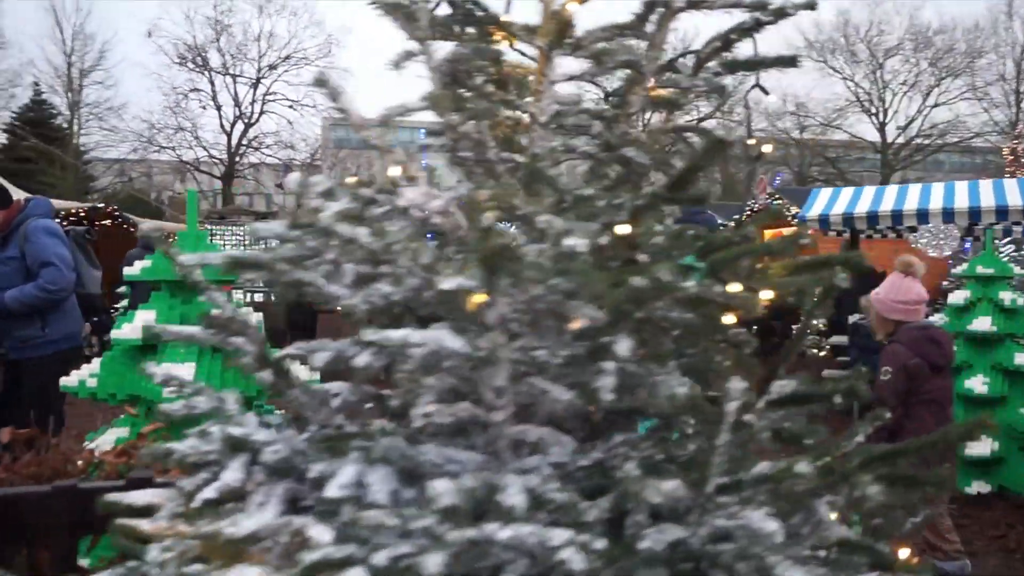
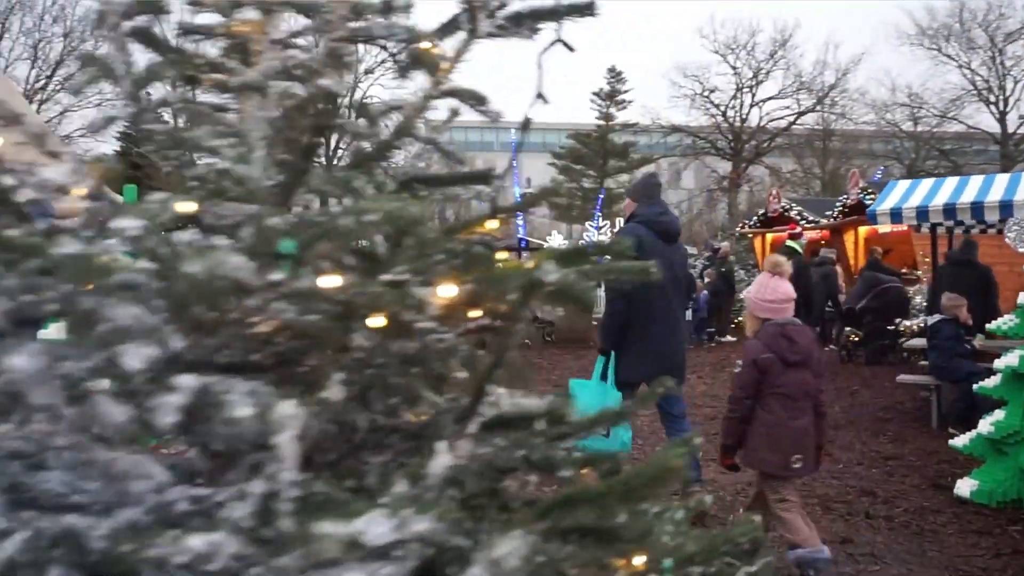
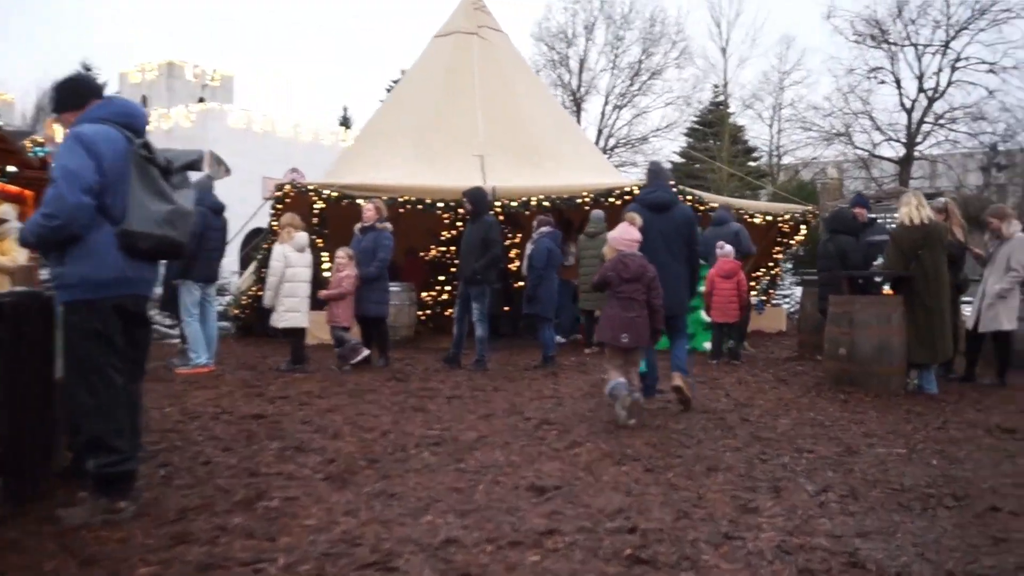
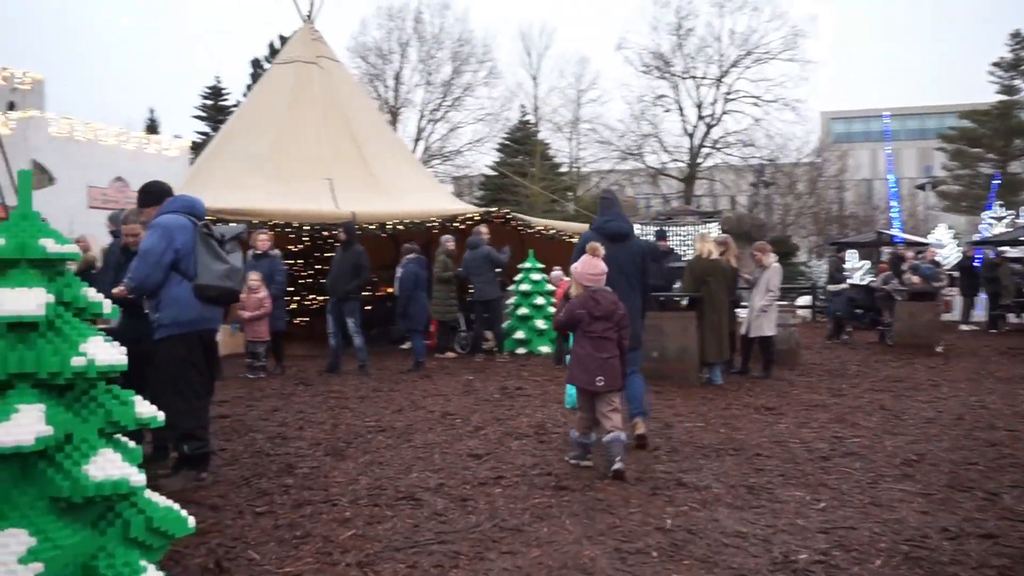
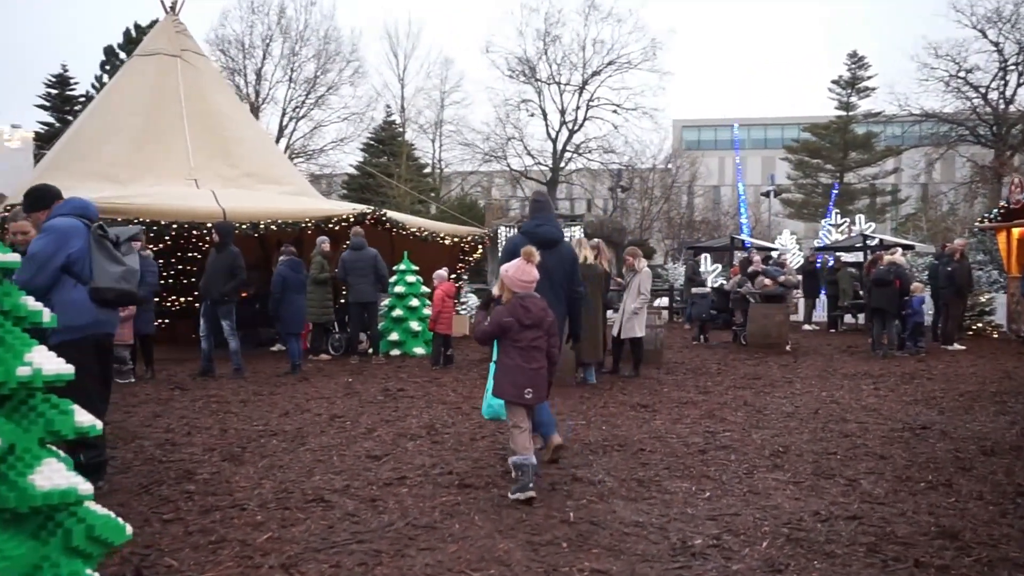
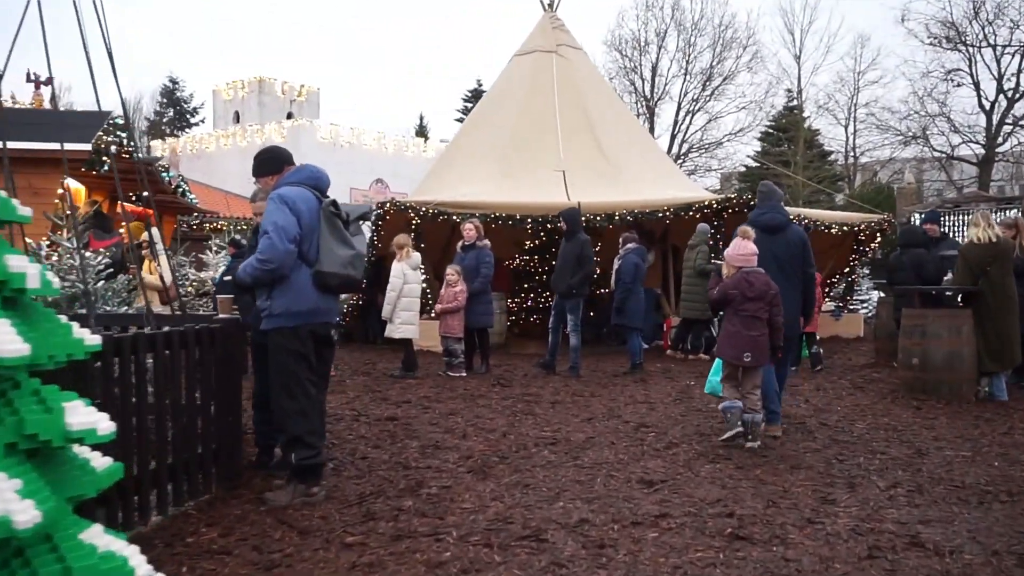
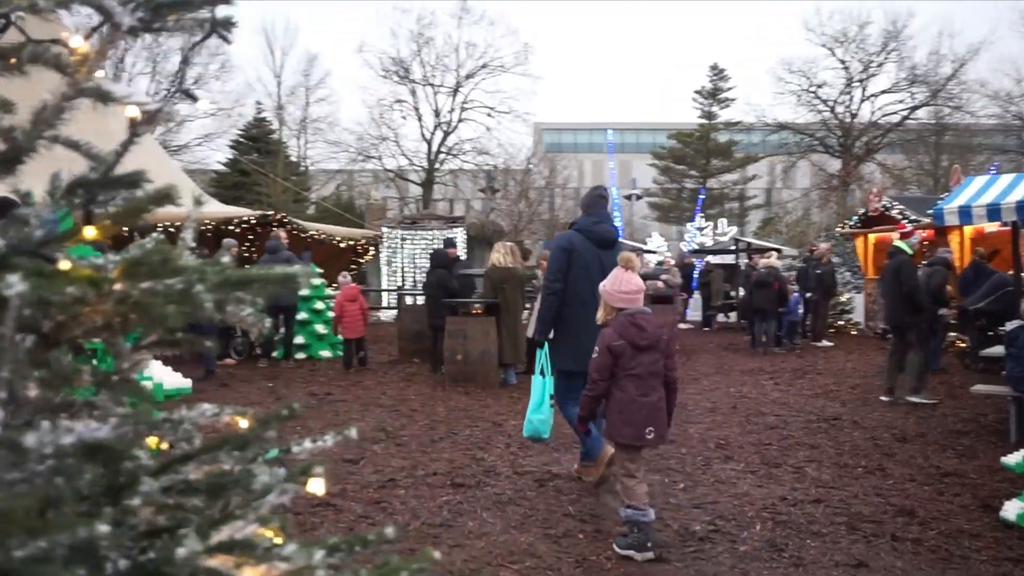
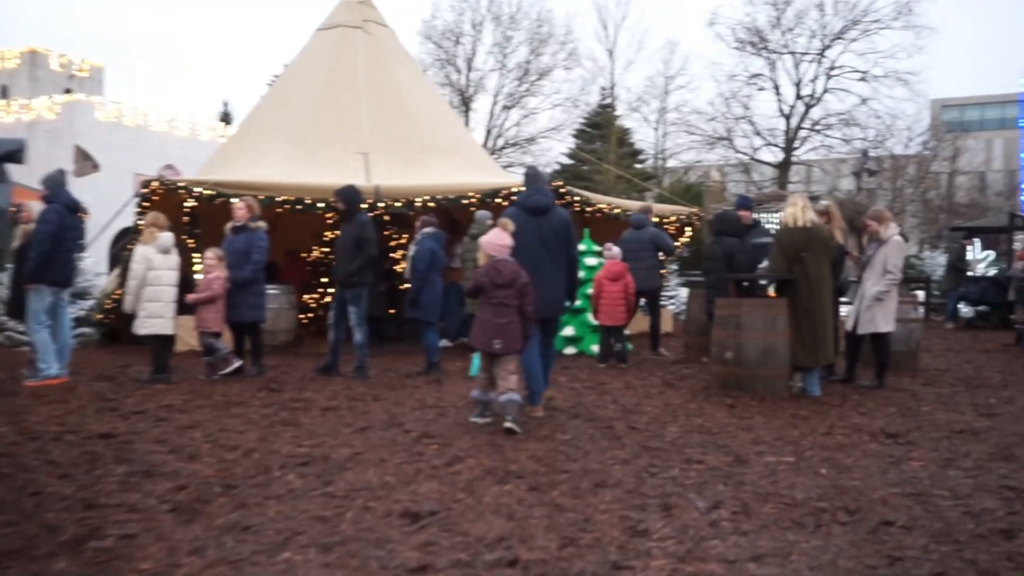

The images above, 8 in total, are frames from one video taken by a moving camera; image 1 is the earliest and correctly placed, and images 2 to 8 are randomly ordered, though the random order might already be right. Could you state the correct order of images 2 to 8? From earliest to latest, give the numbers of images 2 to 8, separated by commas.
2, 7, 5, 4, 6, 3, 8
